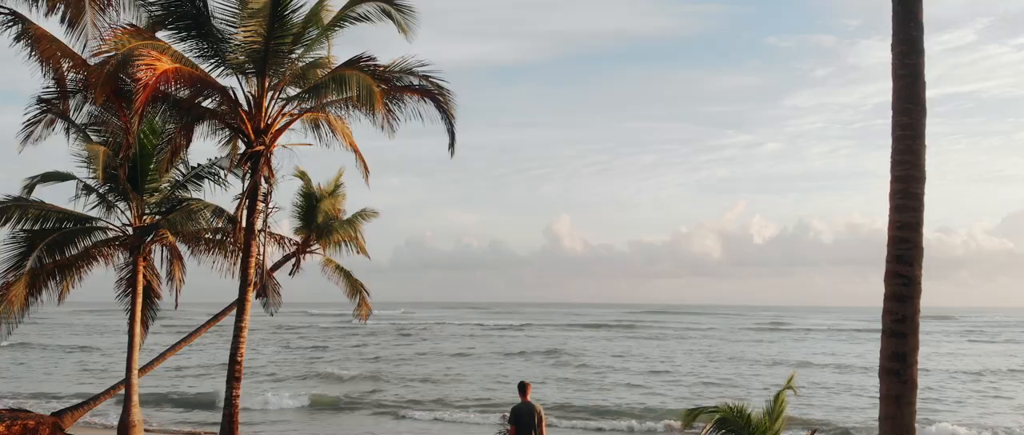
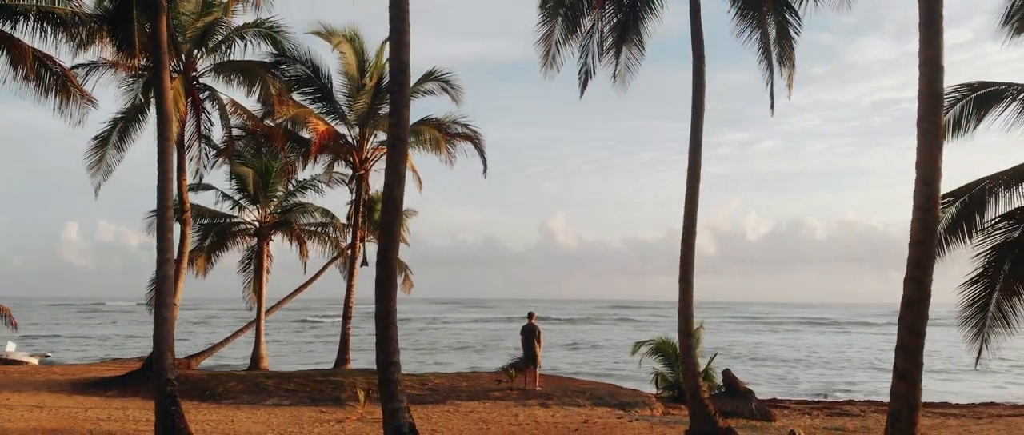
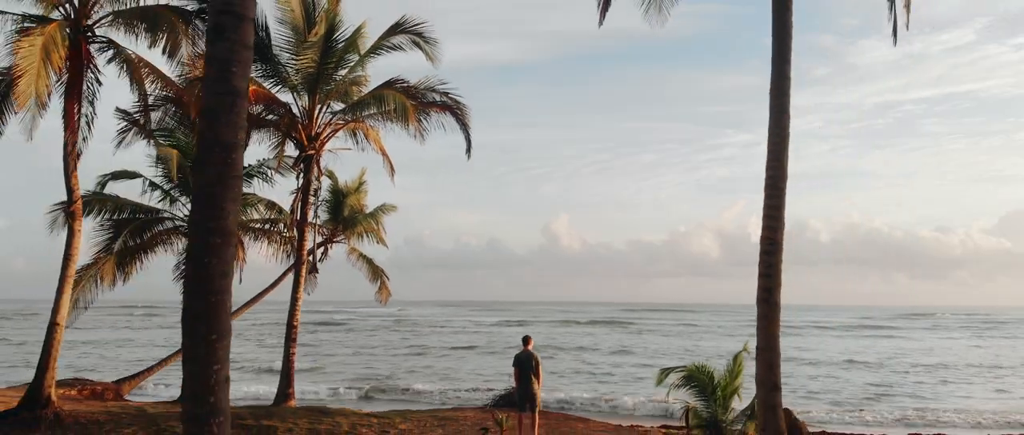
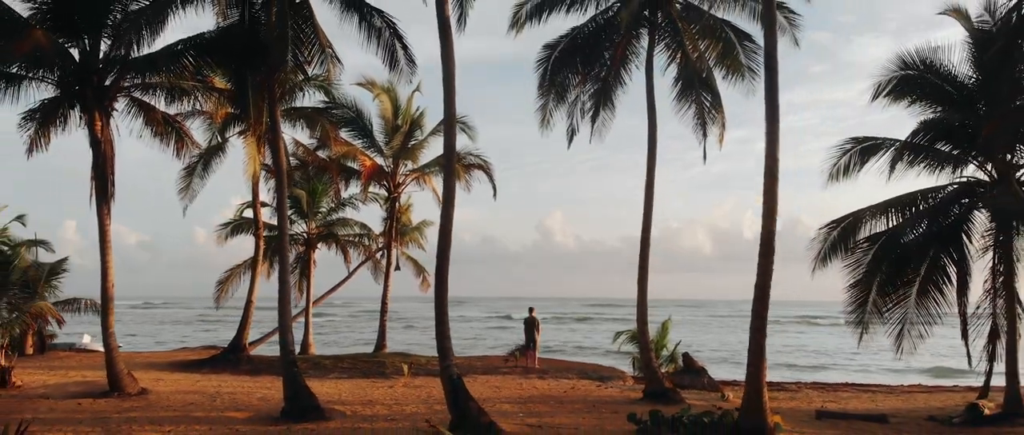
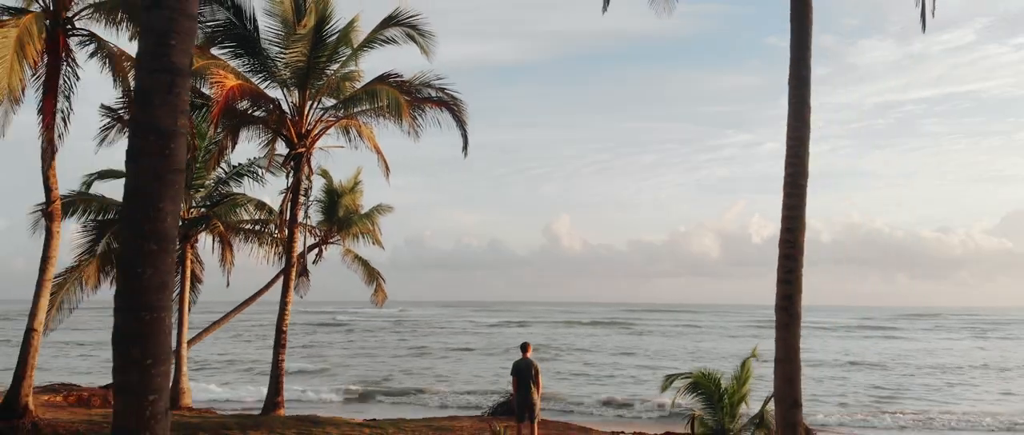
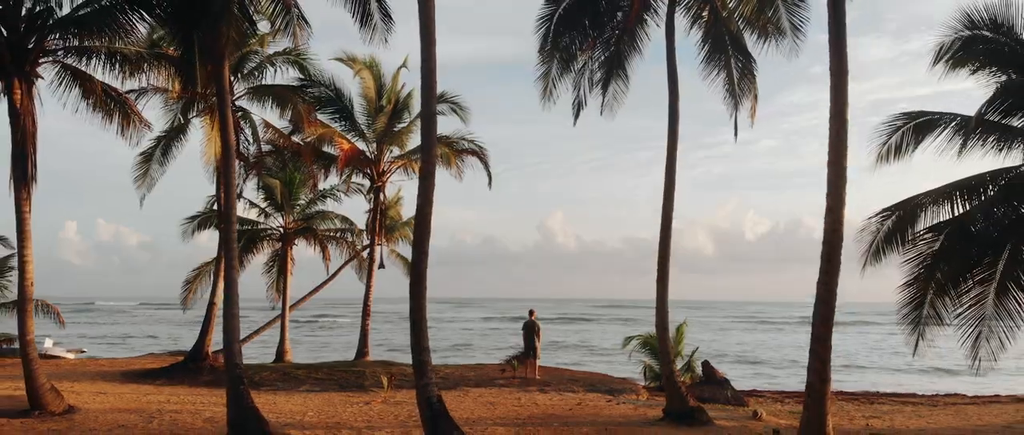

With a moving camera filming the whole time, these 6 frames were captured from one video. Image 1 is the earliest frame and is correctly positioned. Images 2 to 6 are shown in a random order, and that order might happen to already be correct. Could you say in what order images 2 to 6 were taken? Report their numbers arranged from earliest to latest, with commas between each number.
5, 3, 2, 6, 4
